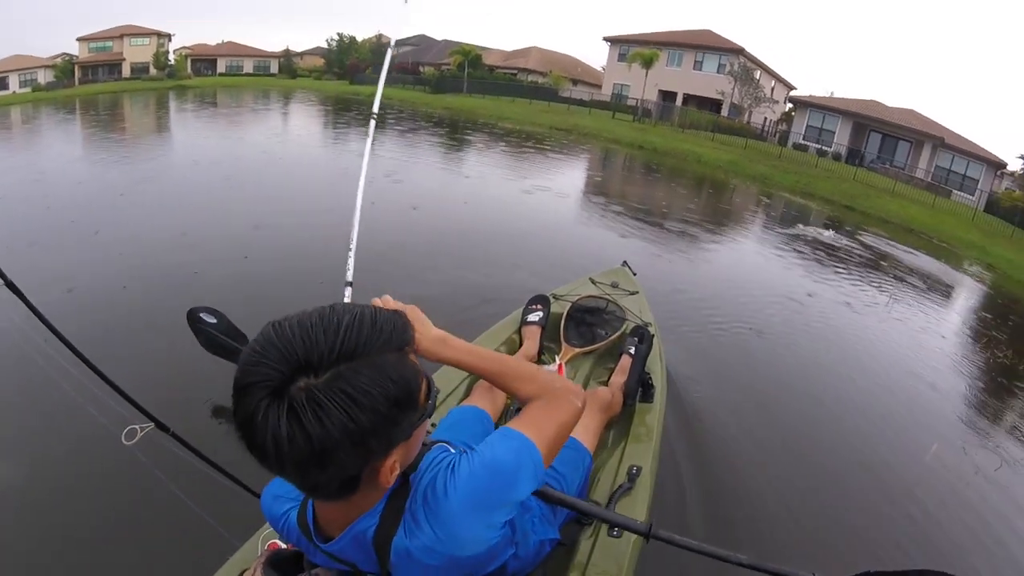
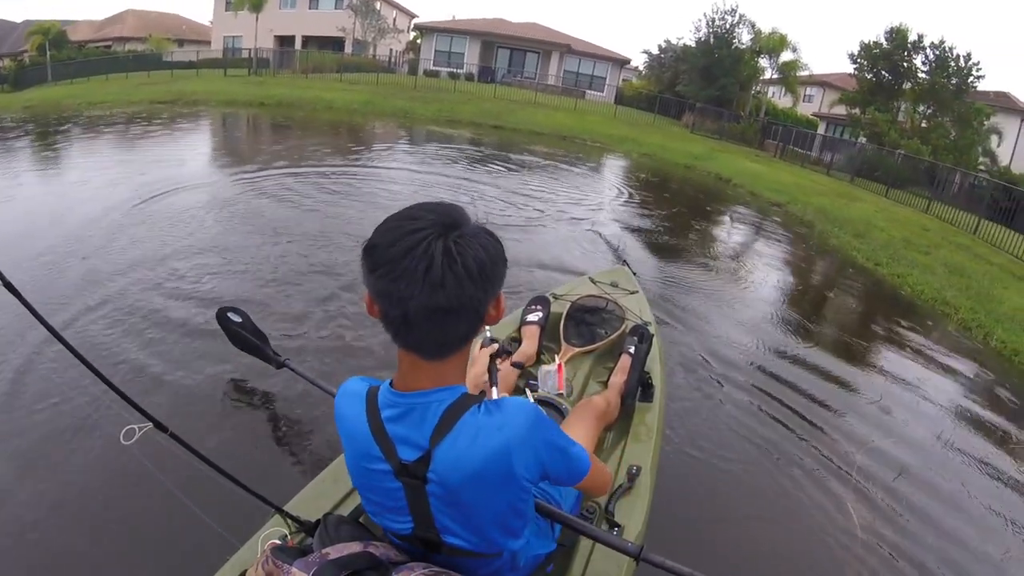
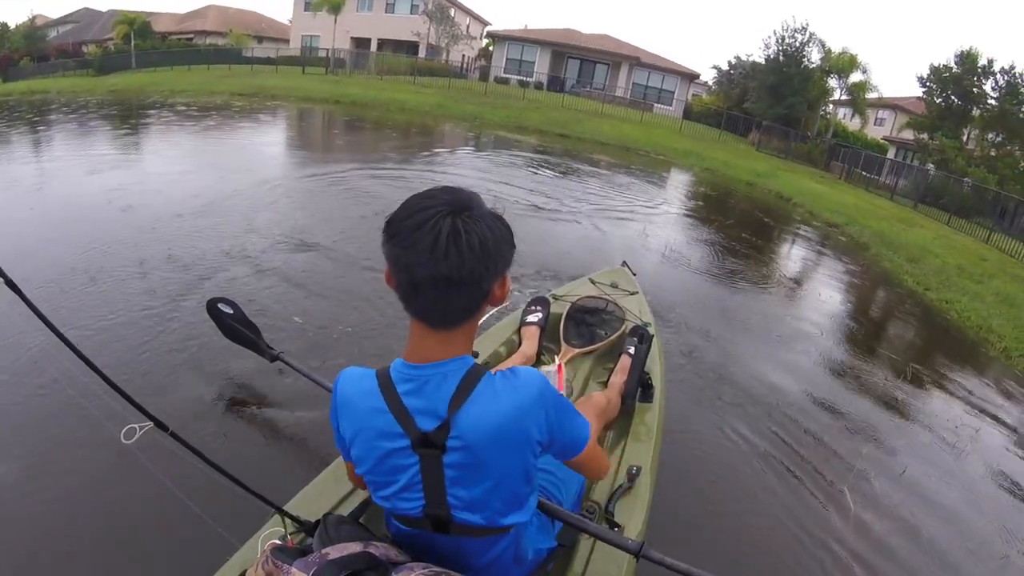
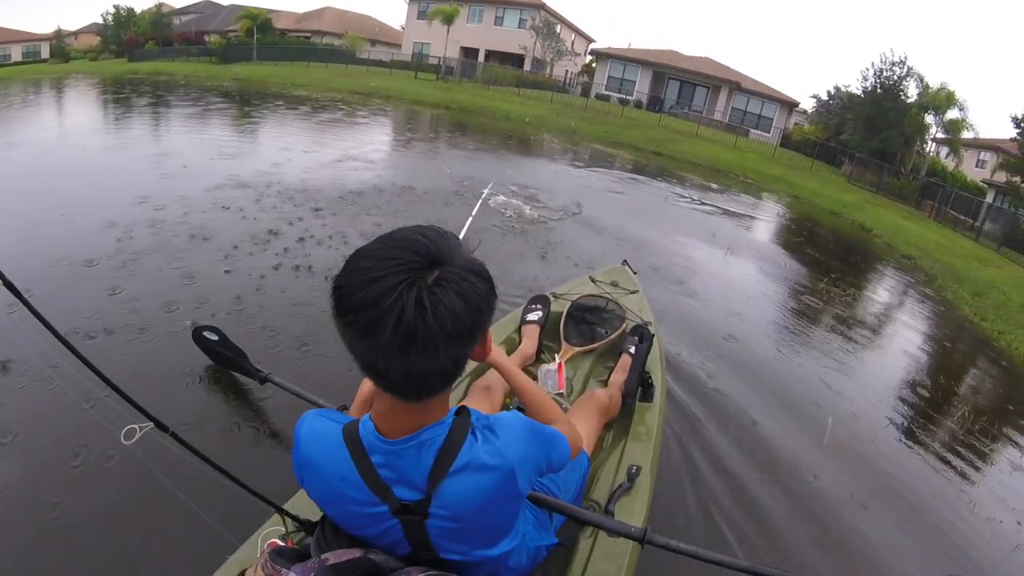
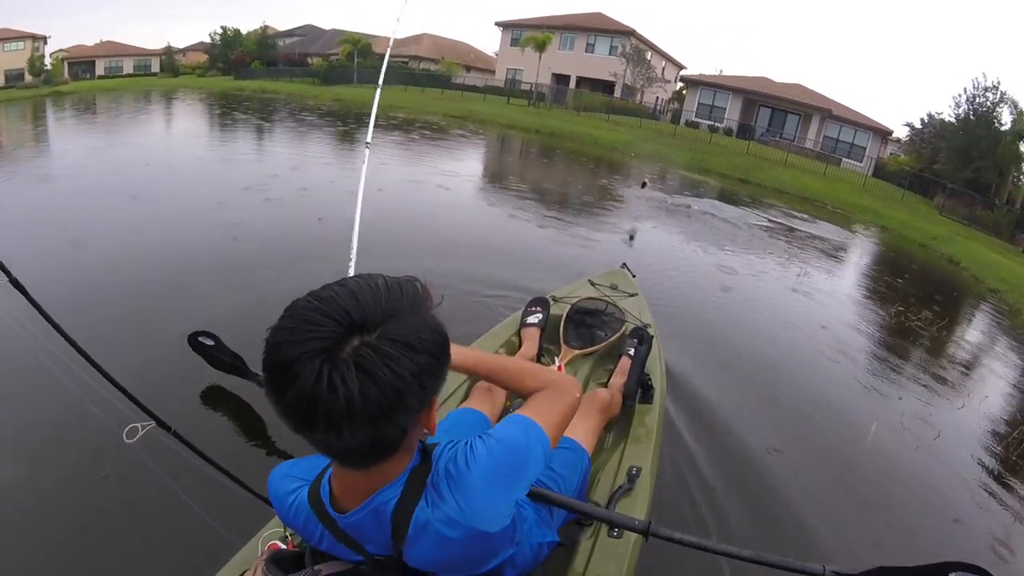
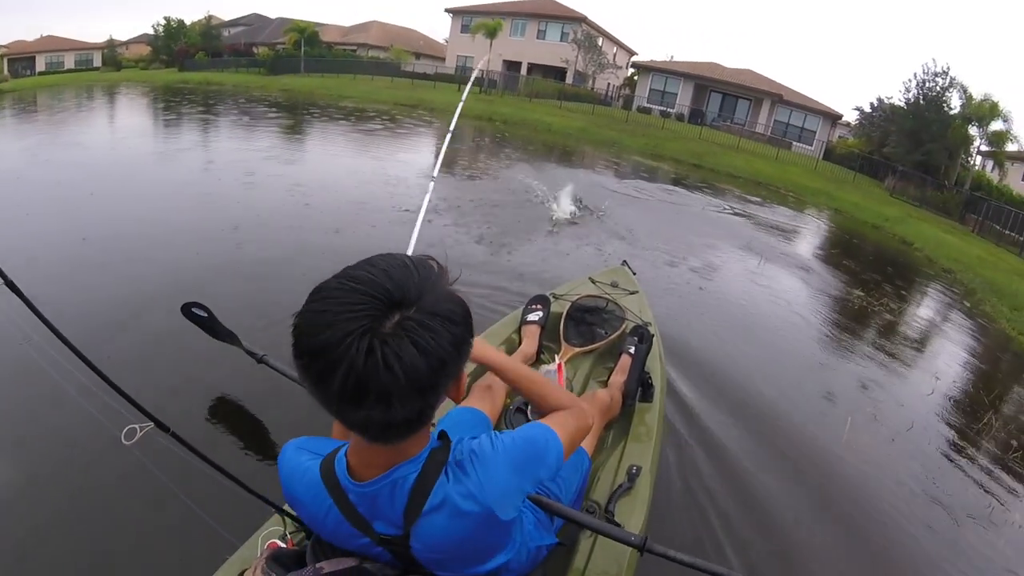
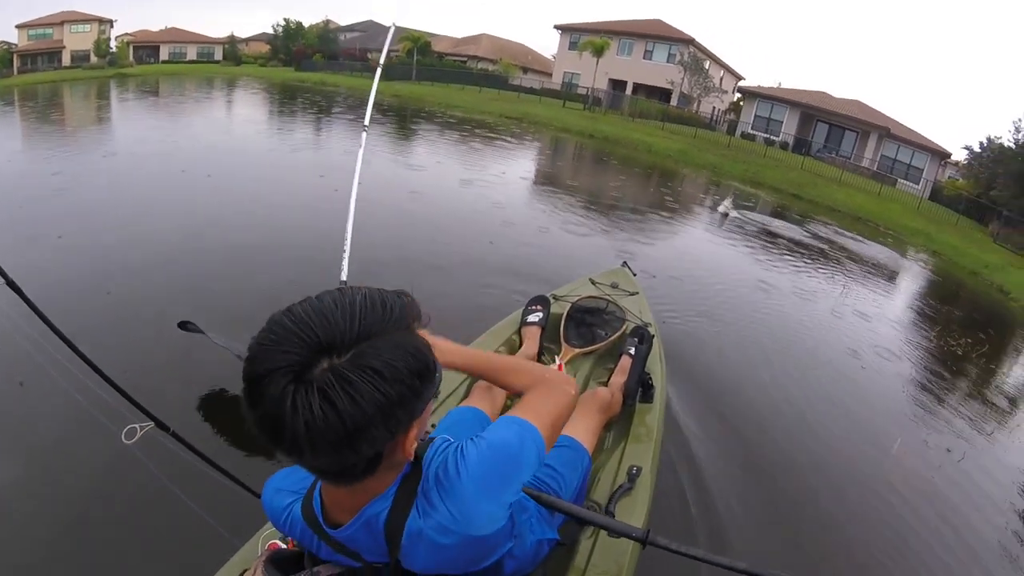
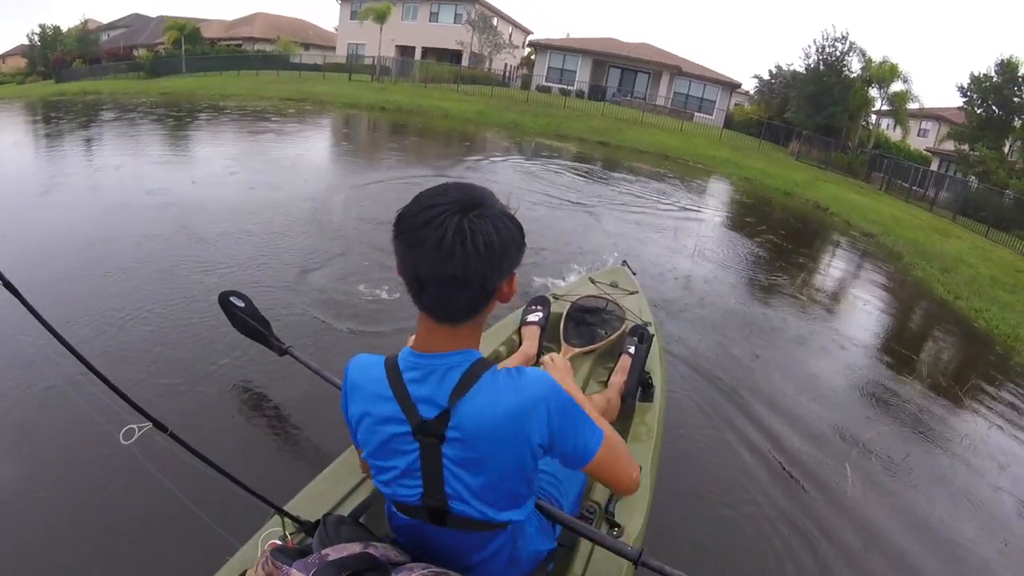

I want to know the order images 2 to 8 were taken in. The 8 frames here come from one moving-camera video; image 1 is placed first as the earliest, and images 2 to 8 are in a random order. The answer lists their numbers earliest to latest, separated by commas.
7, 5, 6, 4, 8, 3, 2
